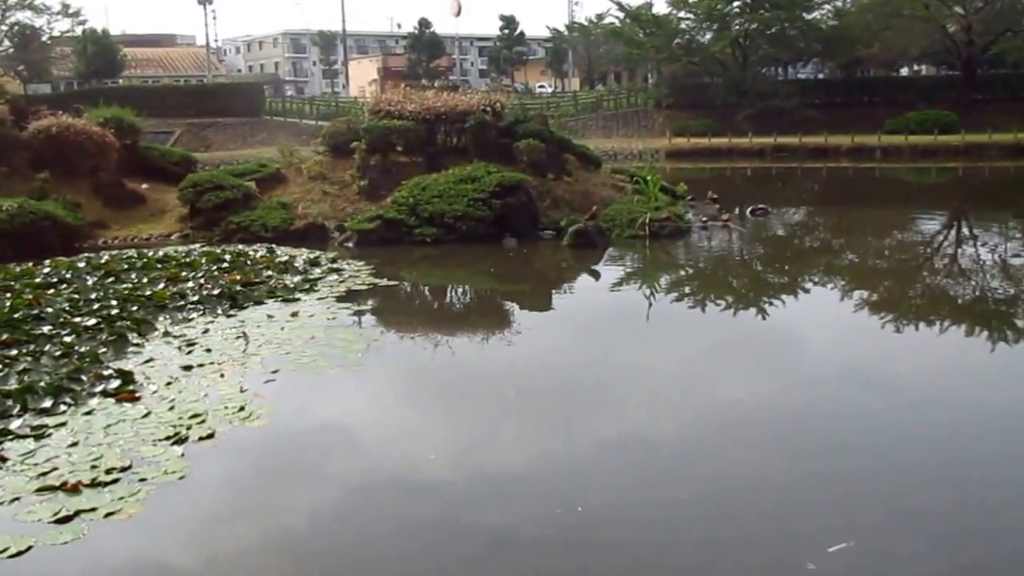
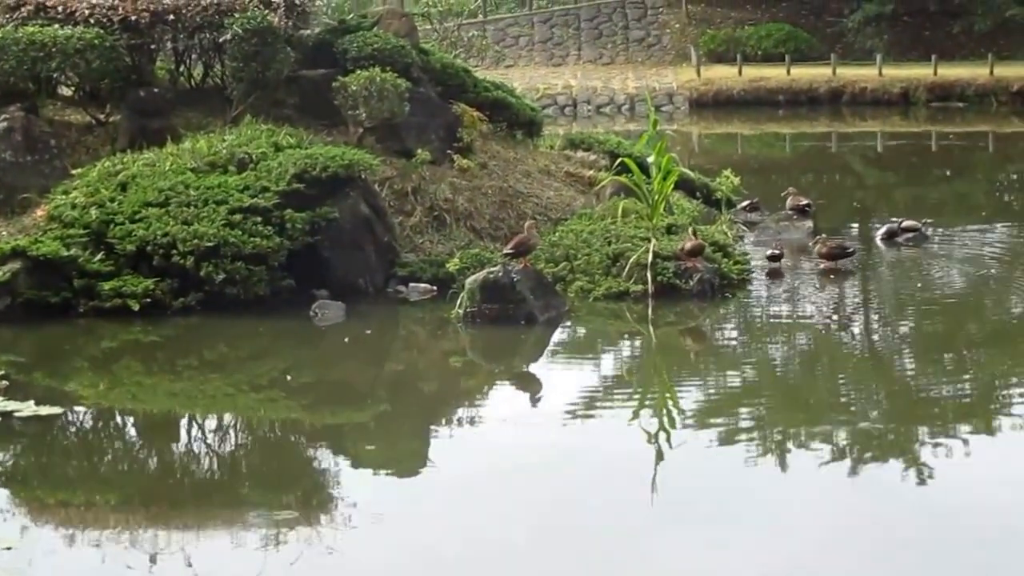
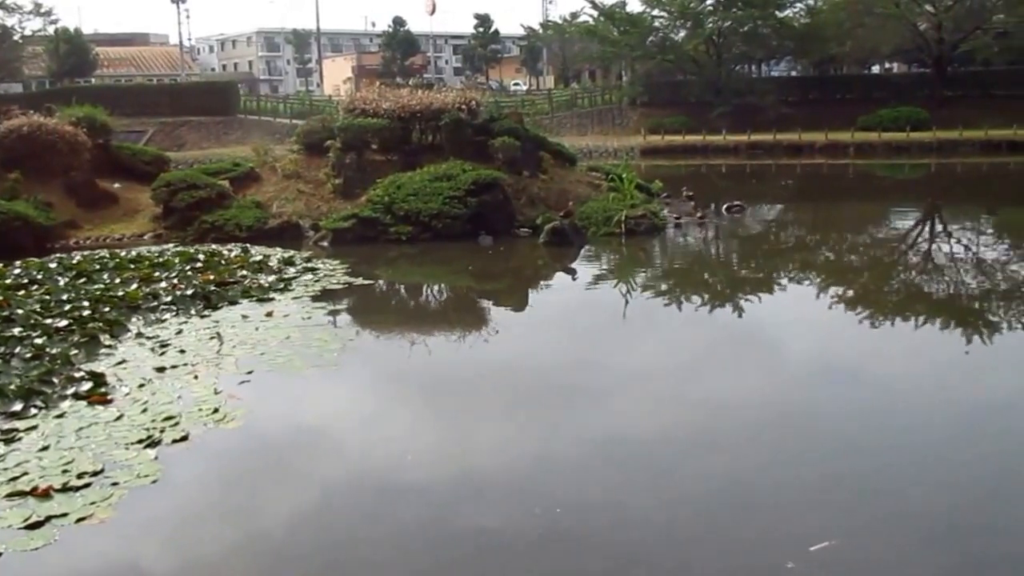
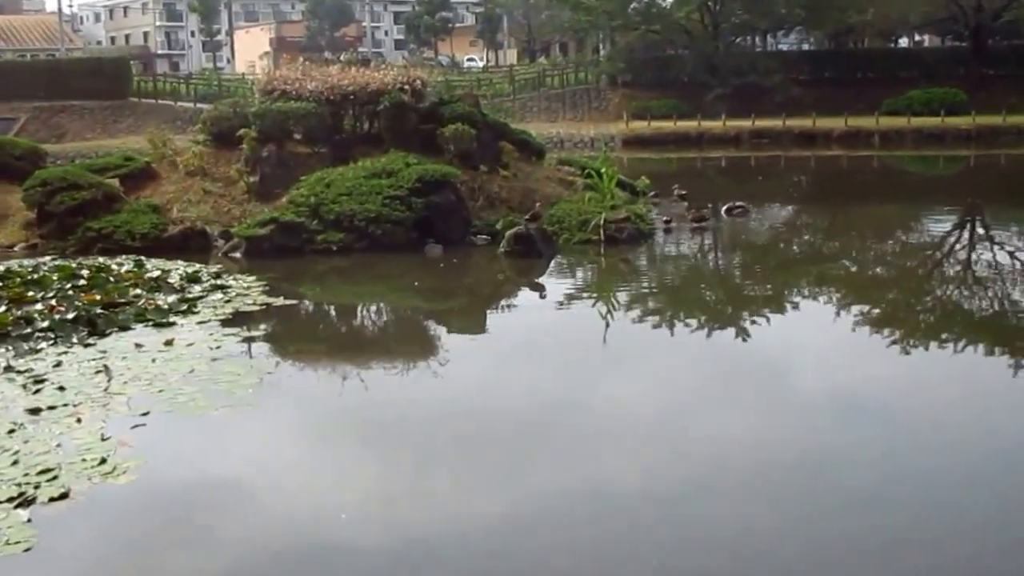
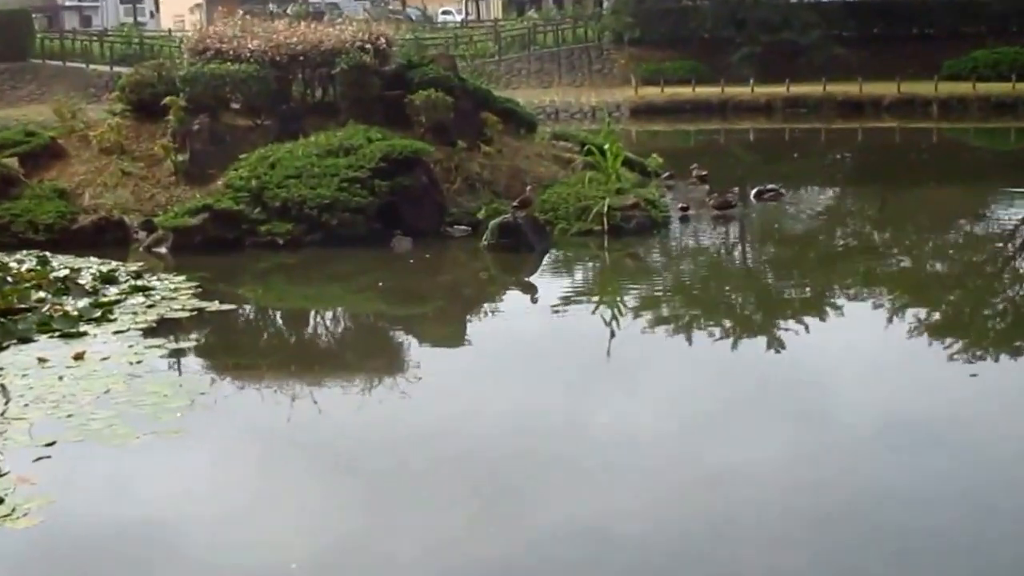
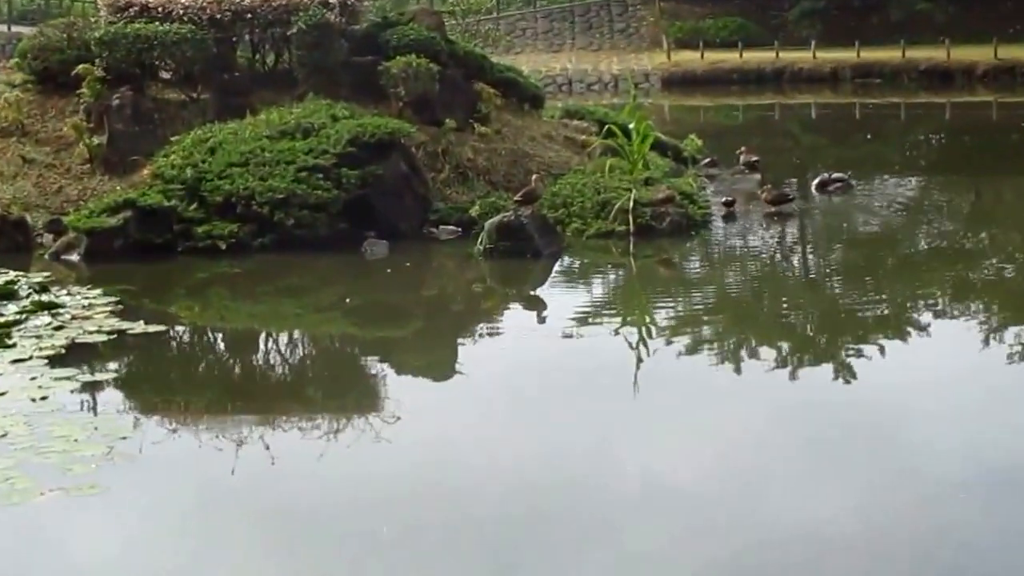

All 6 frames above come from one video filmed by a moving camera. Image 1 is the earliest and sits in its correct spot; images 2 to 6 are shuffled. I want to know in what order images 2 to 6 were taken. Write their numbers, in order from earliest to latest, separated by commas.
3, 4, 5, 6, 2
